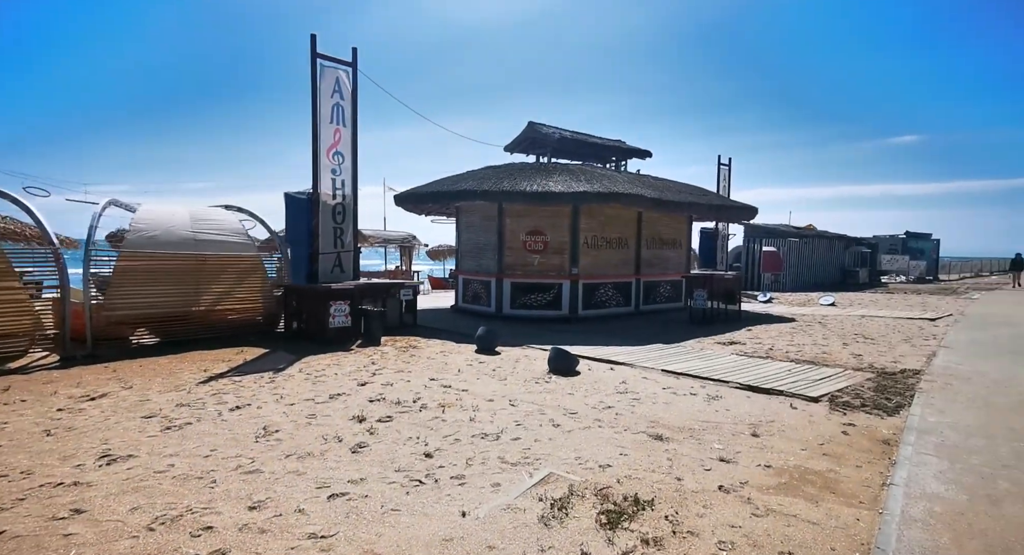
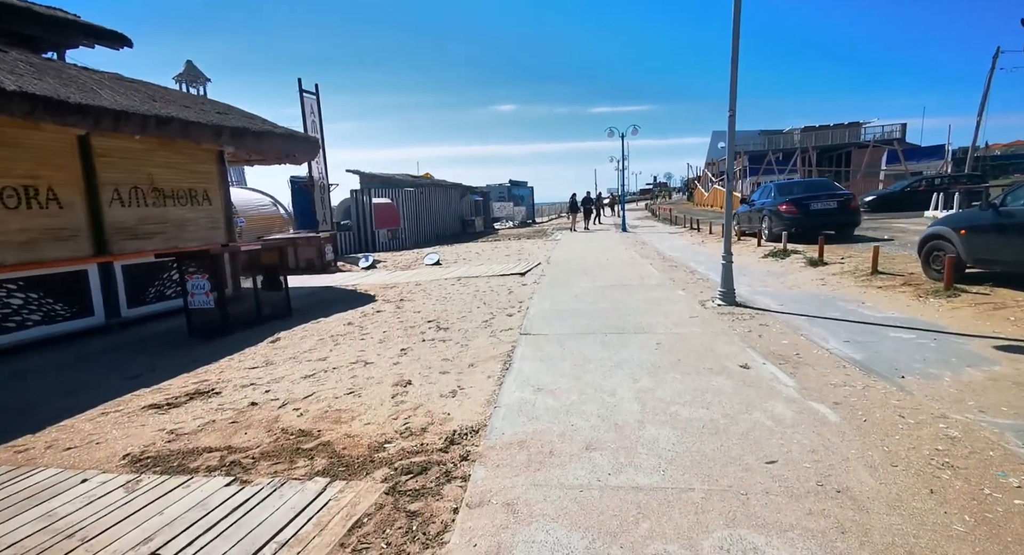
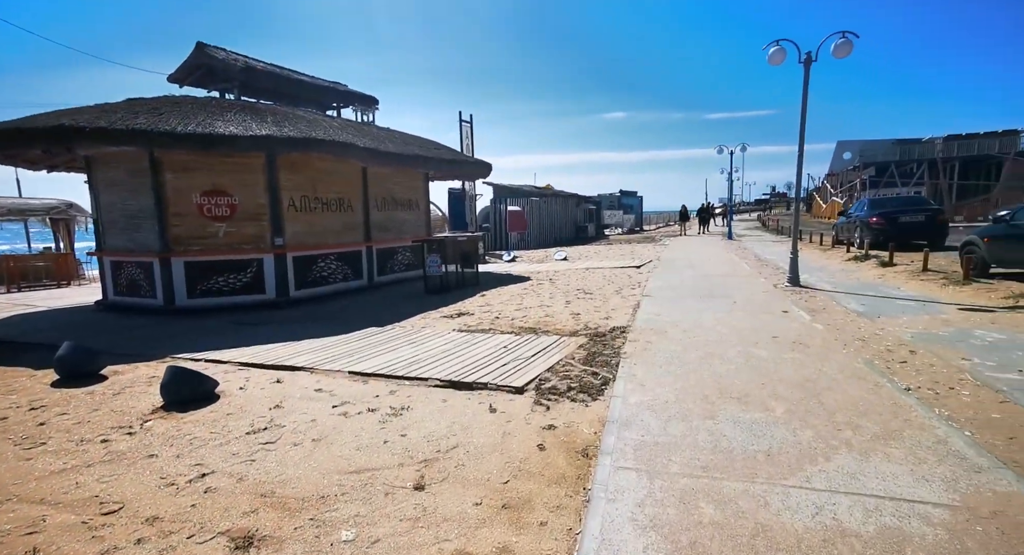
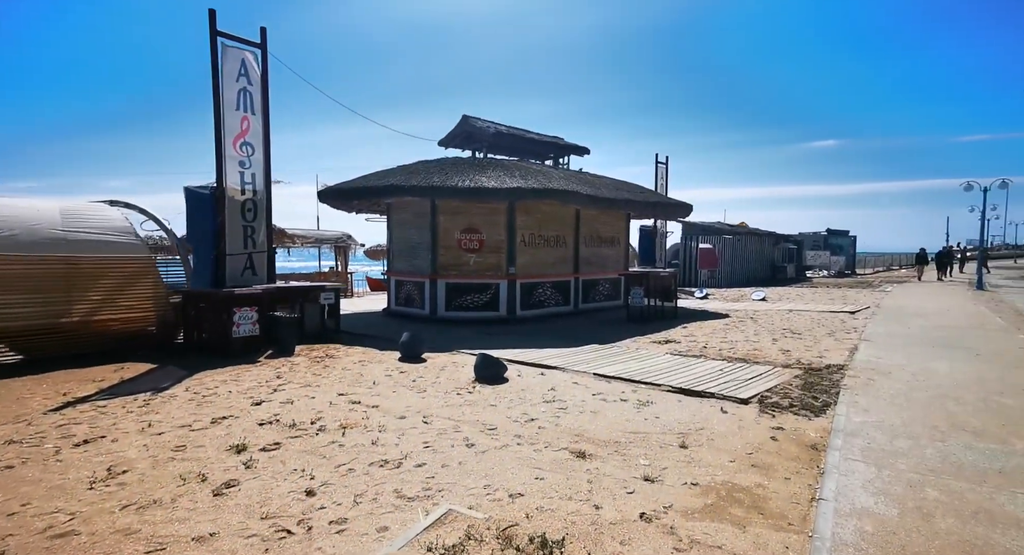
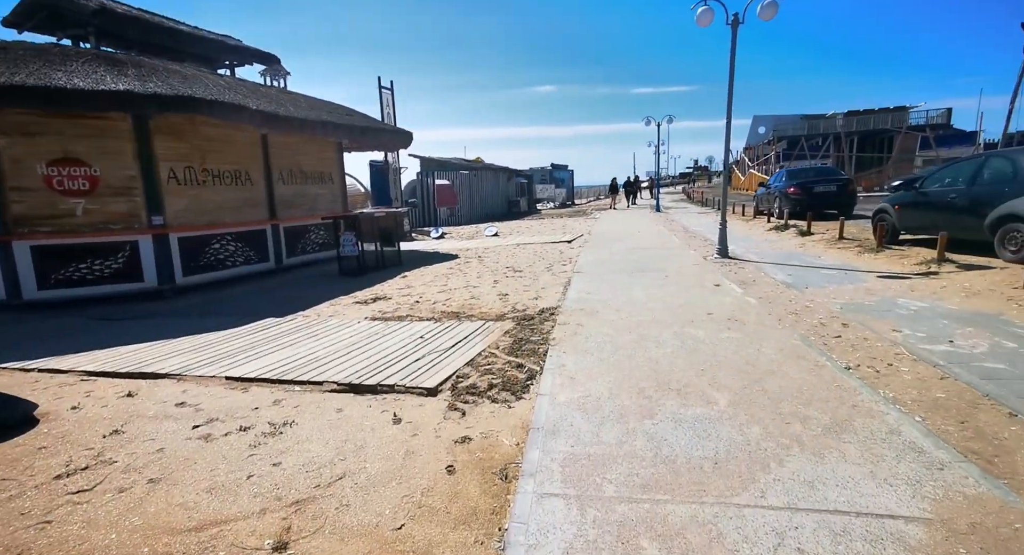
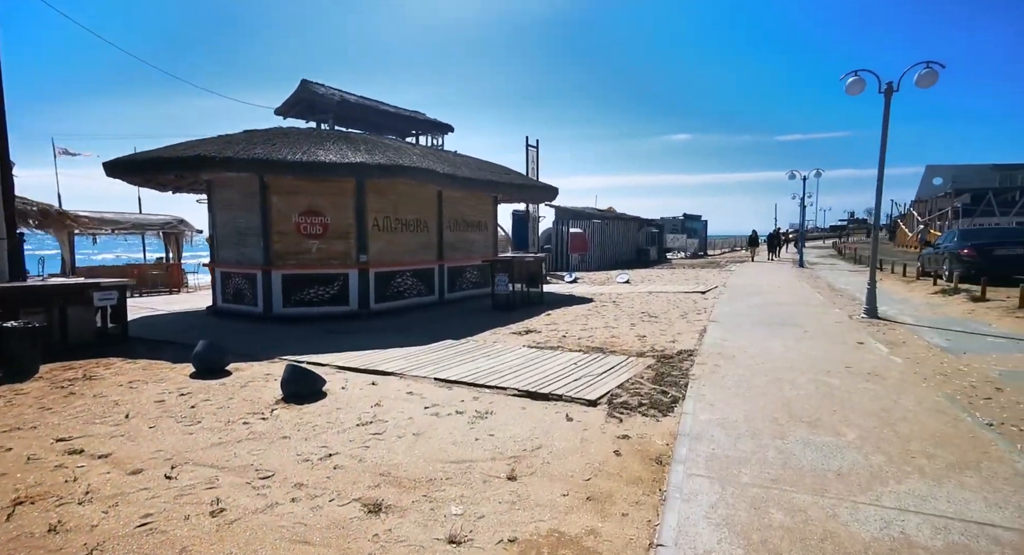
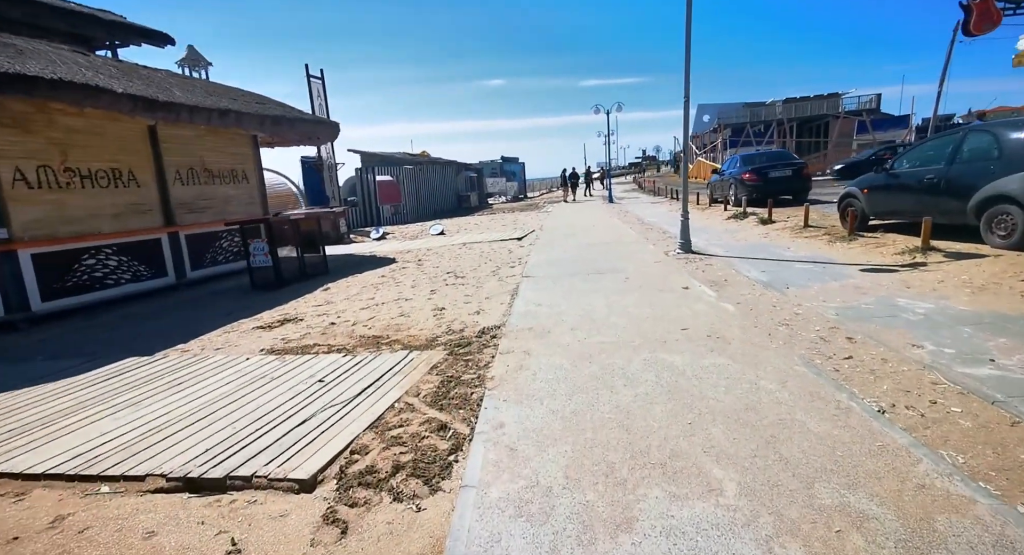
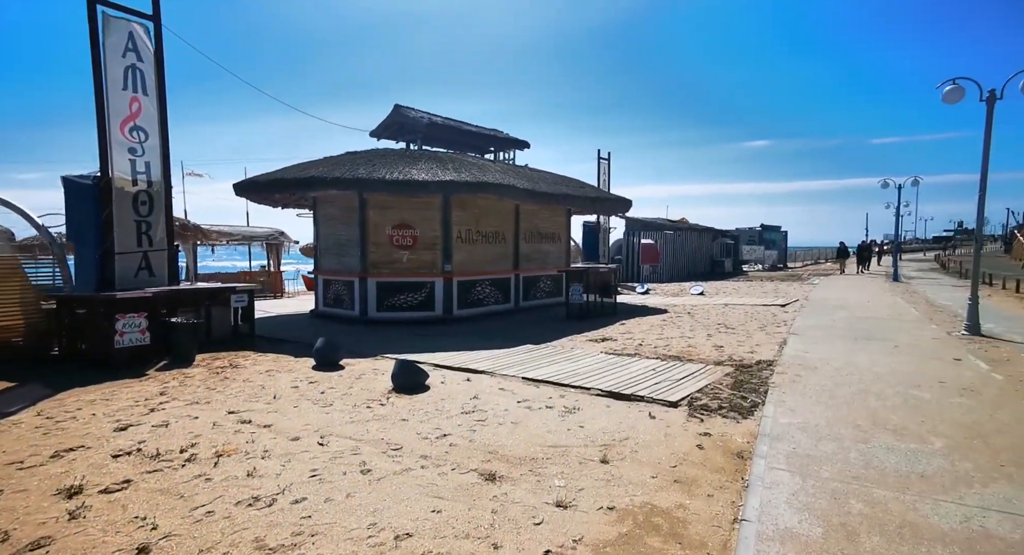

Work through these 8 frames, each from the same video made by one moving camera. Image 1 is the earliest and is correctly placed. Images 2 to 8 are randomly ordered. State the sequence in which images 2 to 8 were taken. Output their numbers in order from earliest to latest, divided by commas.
4, 8, 6, 3, 5, 7, 2
